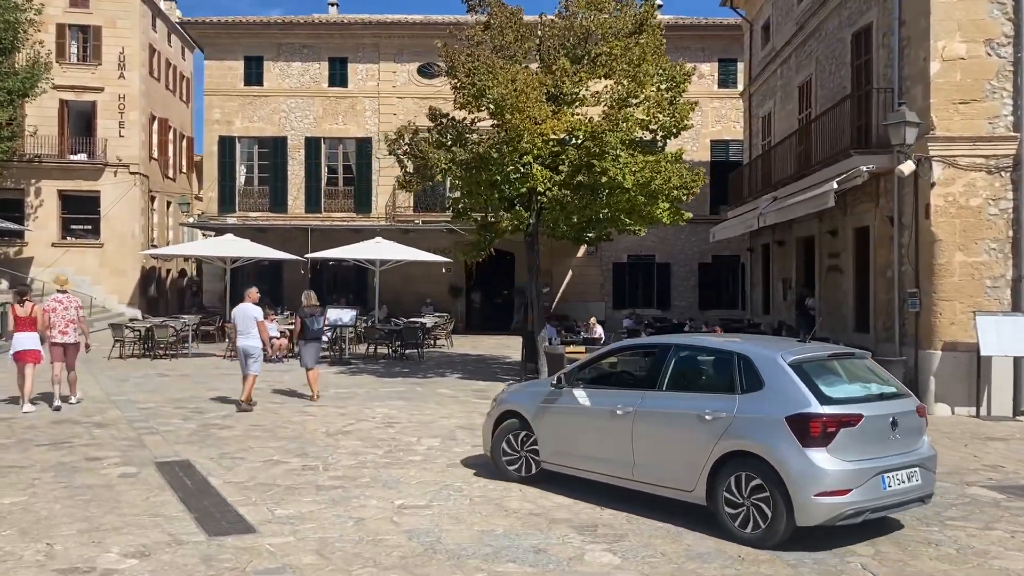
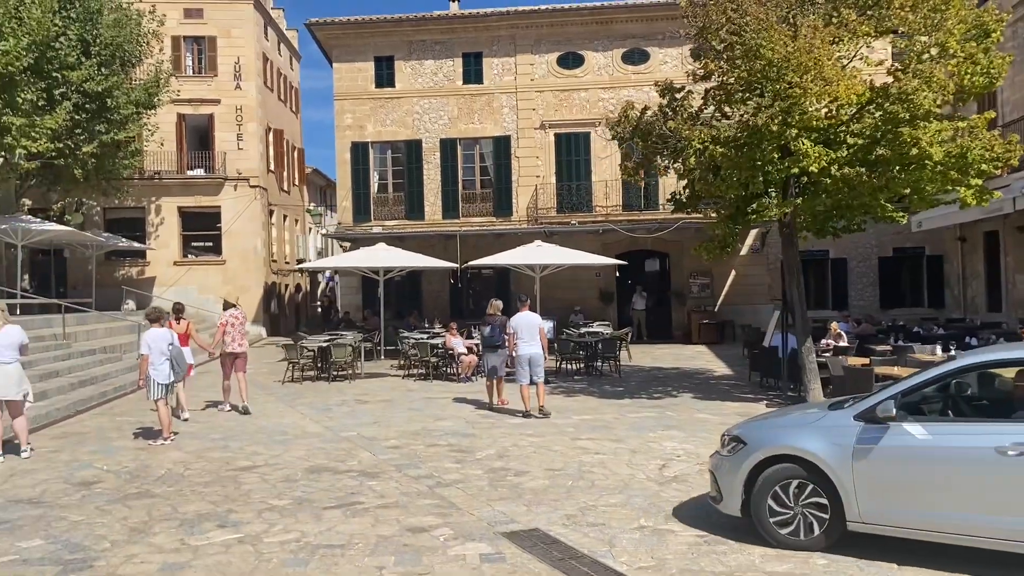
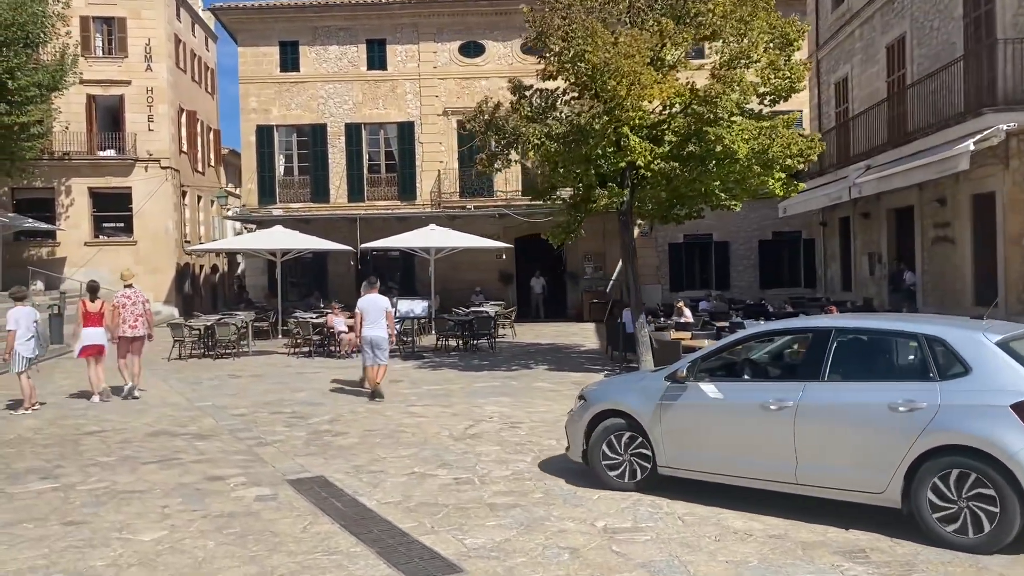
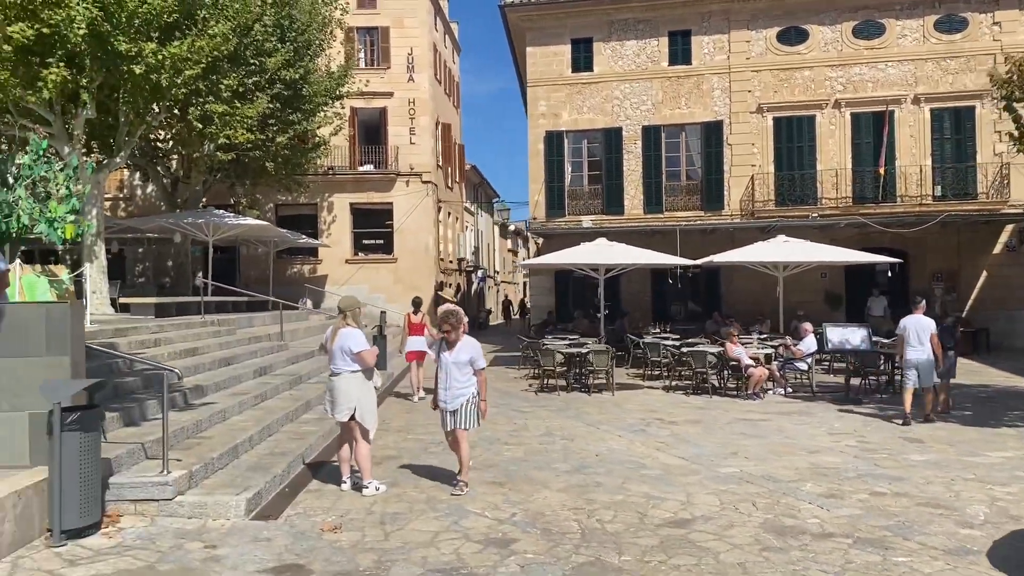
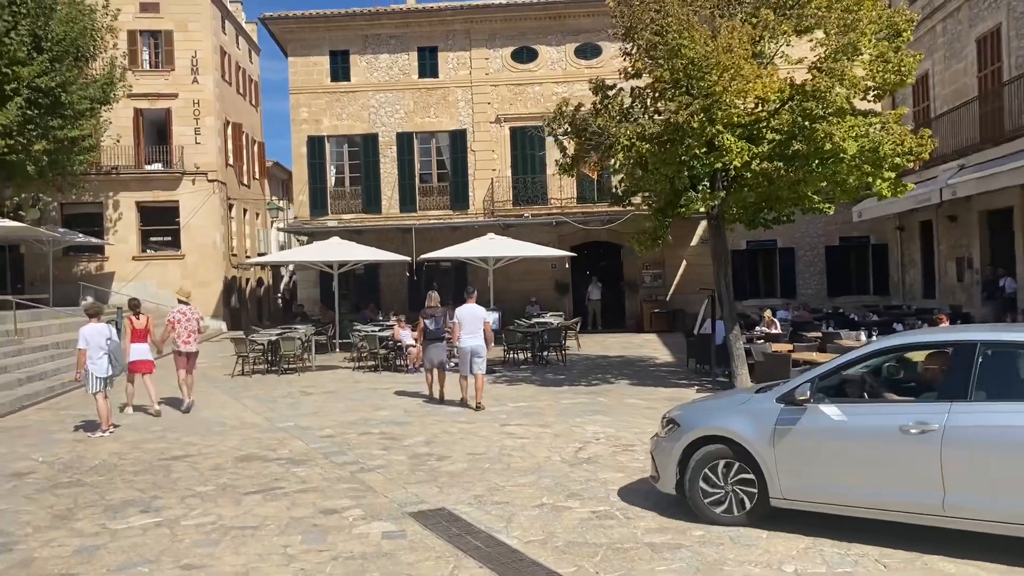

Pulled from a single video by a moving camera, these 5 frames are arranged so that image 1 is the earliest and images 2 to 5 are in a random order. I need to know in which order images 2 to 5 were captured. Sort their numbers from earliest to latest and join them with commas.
3, 5, 2, 4
